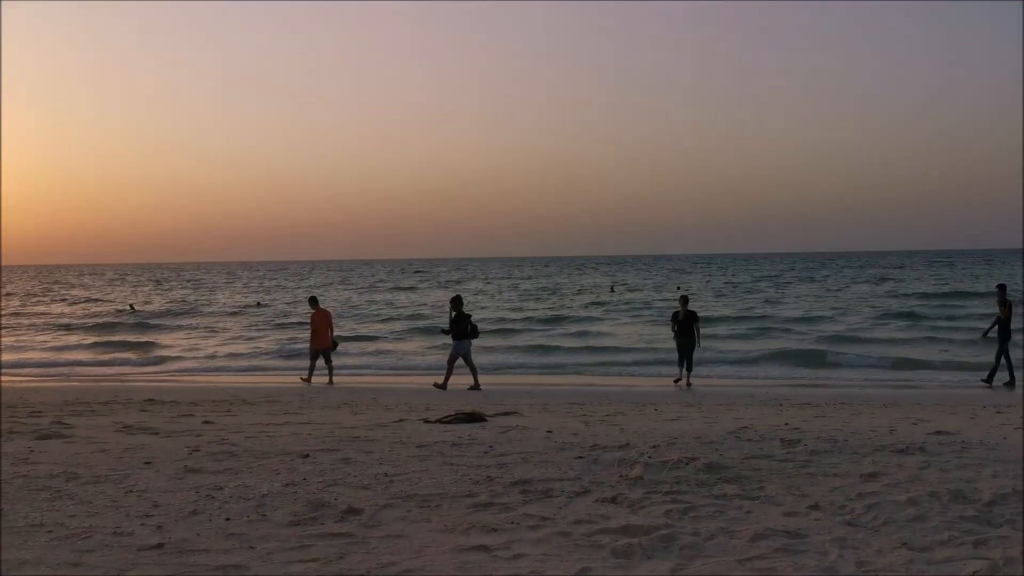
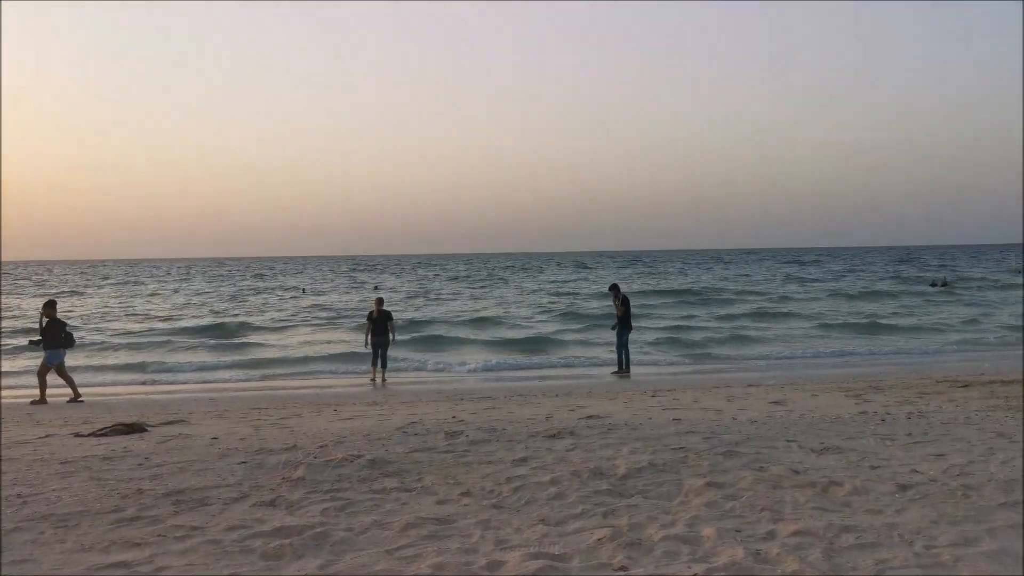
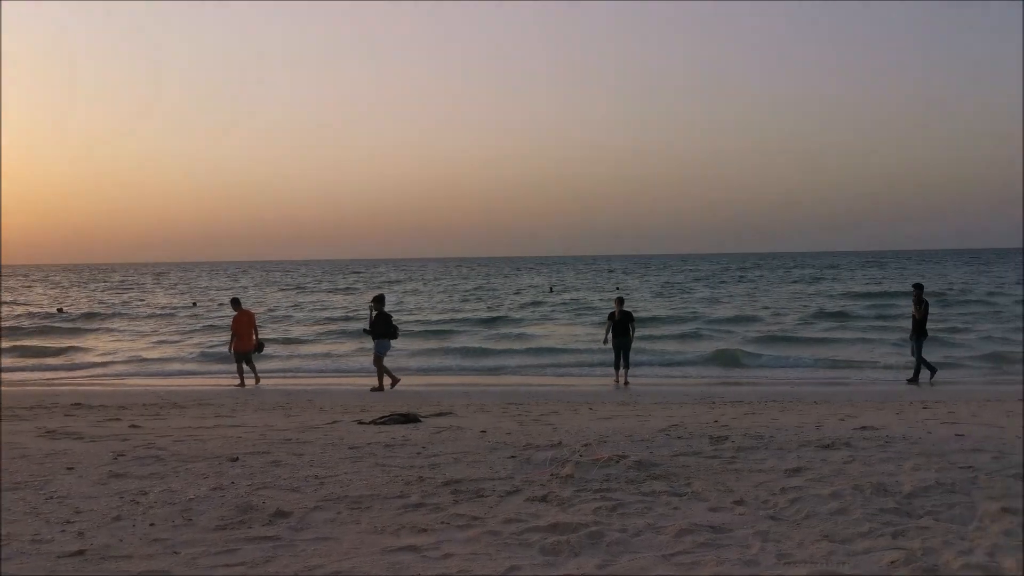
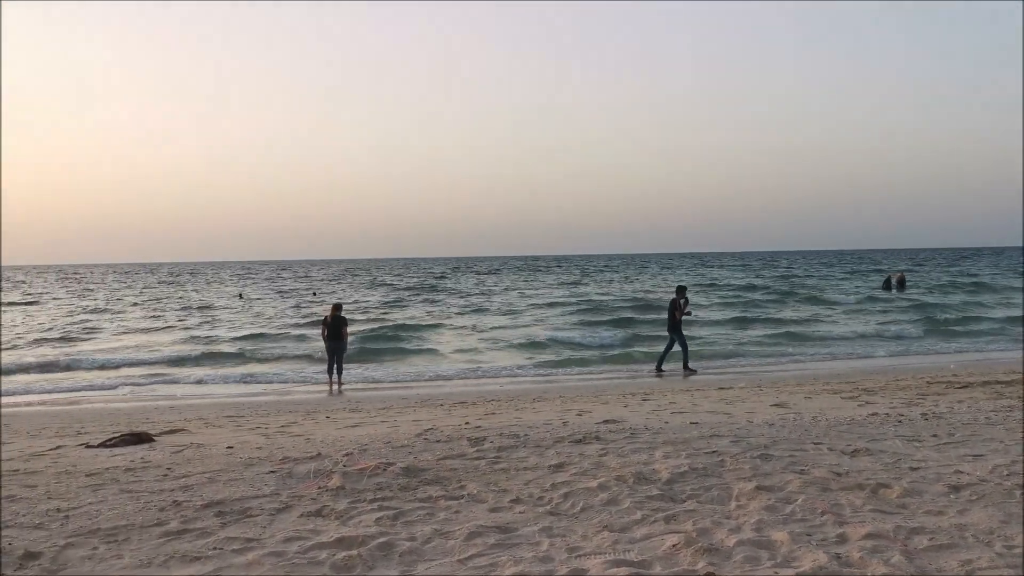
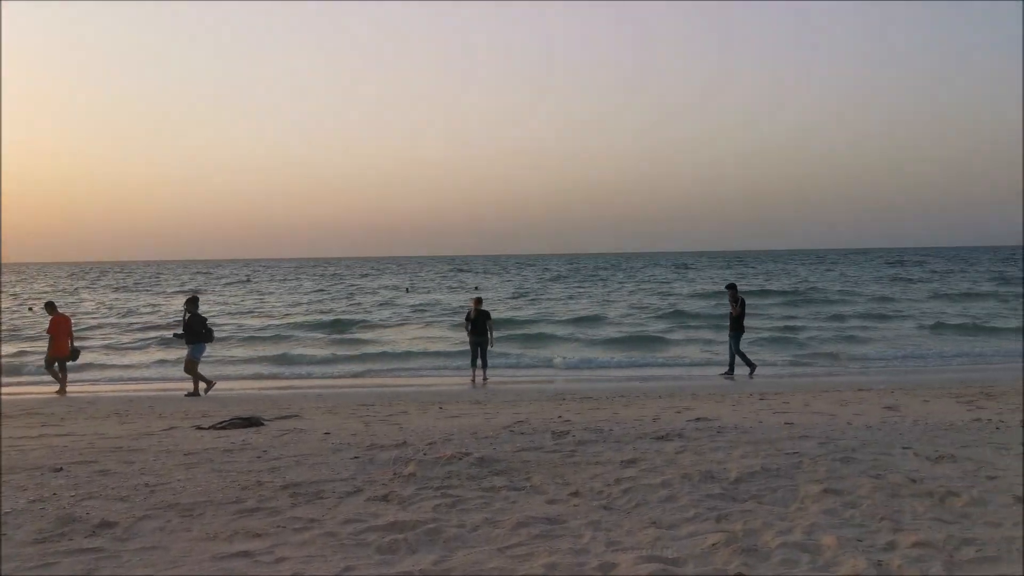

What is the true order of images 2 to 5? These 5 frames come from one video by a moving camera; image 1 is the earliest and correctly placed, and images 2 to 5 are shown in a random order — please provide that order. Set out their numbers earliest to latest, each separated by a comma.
3, 5, 2, 4
